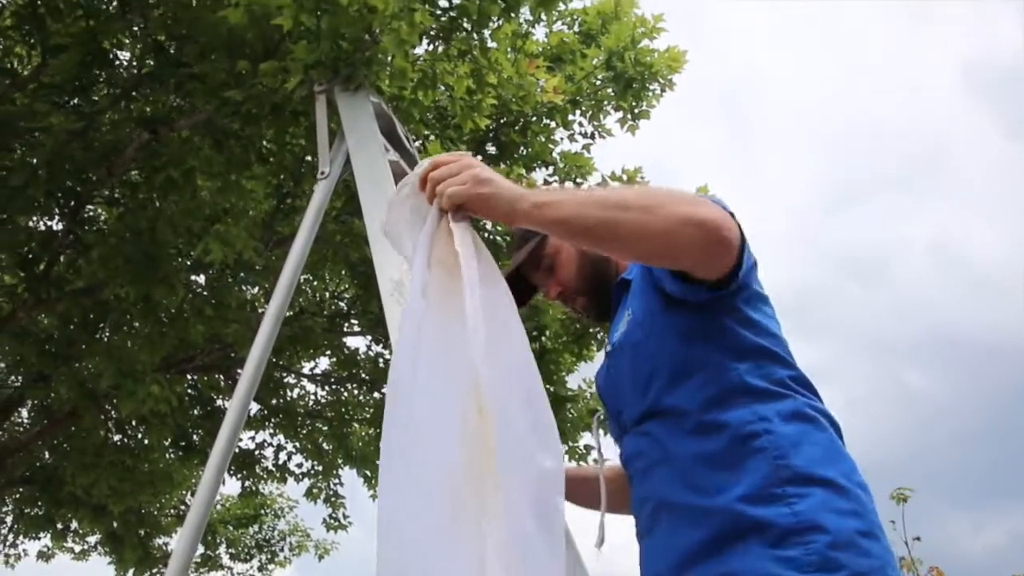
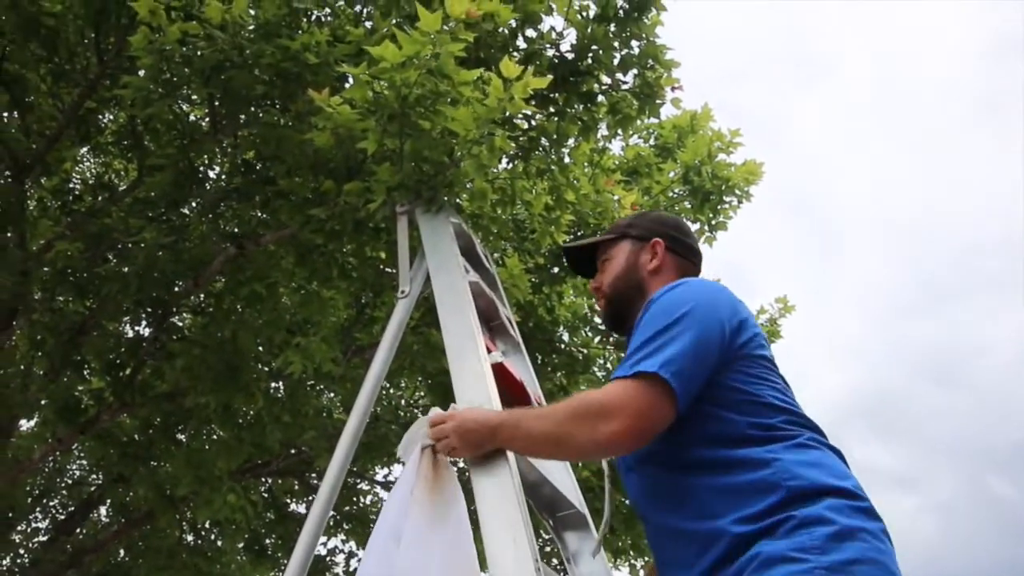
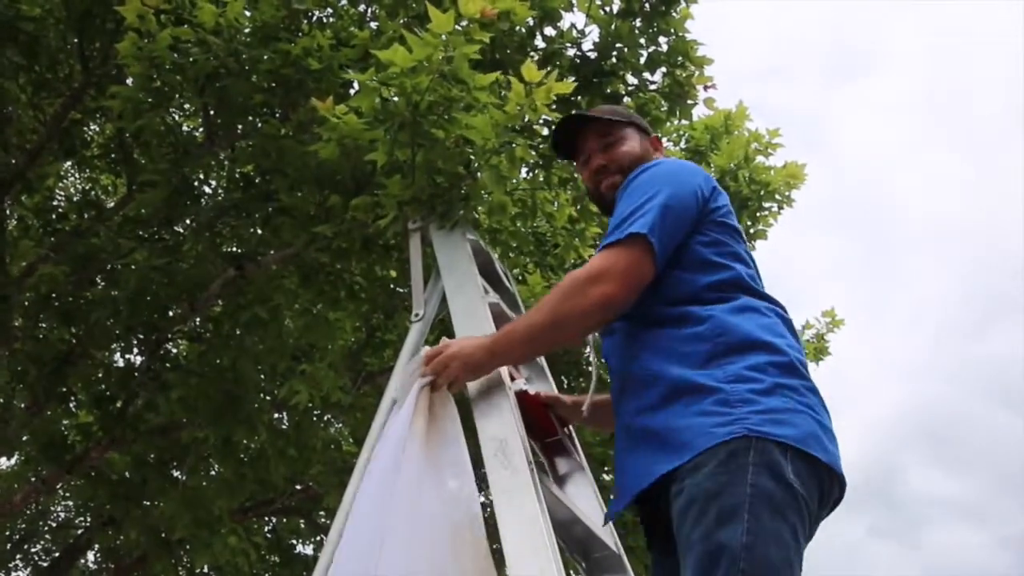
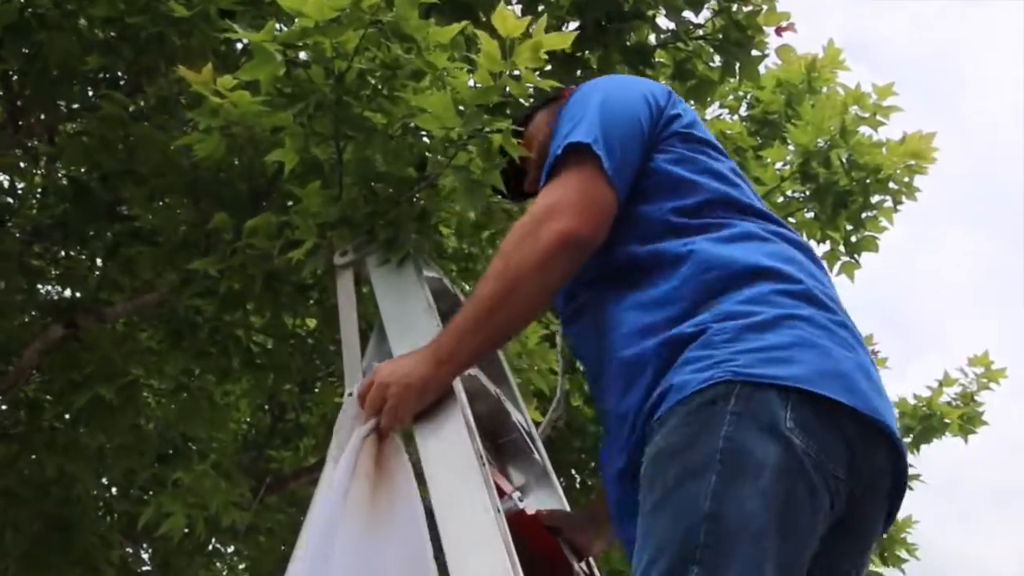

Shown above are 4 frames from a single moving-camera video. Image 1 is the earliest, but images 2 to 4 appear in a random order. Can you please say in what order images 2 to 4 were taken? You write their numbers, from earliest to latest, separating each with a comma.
2, 3, 4
